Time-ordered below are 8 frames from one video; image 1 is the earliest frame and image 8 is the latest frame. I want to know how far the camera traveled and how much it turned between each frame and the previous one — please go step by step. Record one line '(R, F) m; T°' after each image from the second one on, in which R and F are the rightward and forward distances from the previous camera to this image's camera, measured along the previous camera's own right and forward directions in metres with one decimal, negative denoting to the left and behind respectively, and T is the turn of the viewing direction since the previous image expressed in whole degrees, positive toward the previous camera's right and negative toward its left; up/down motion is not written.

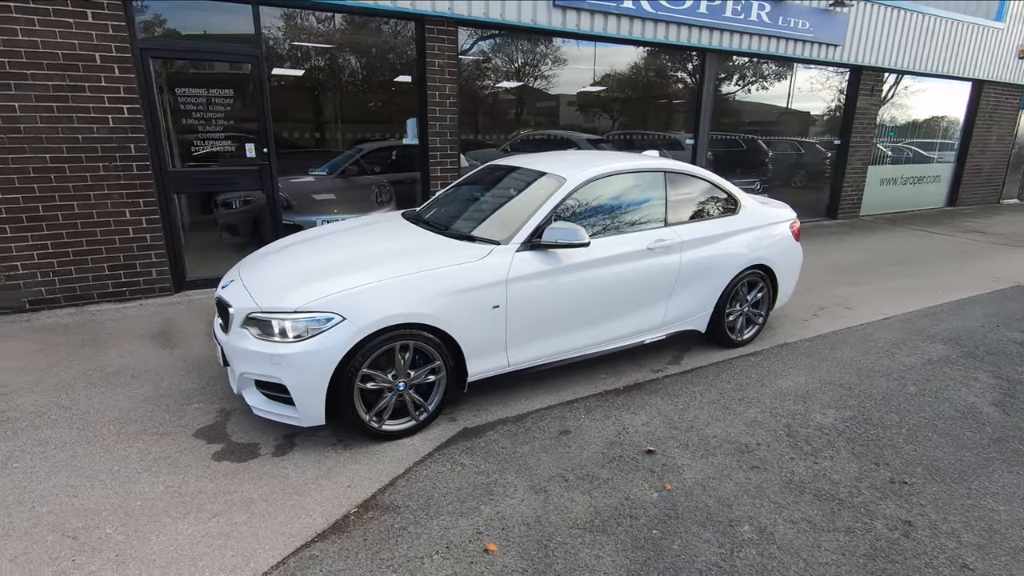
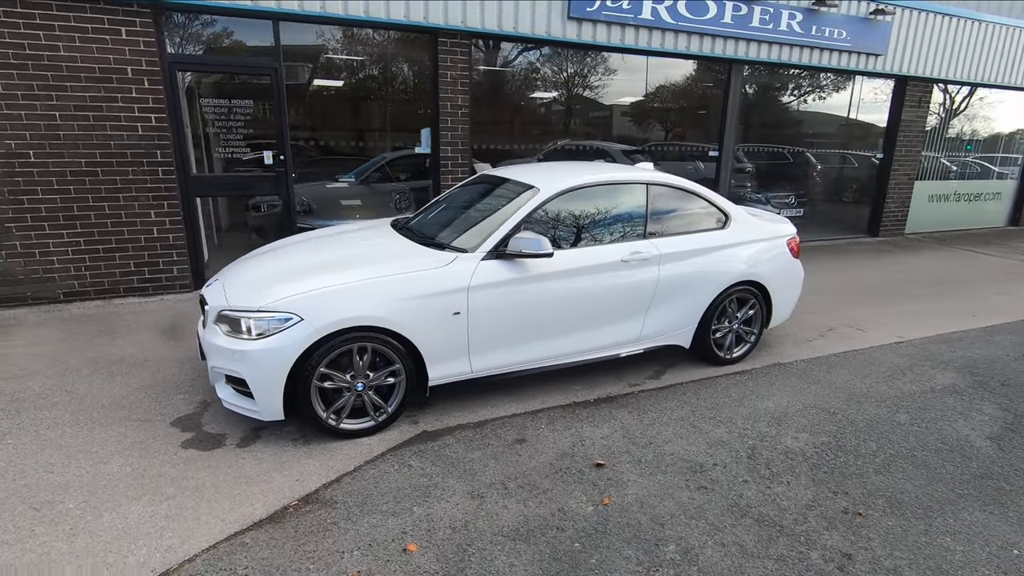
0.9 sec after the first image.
(+0.6, 0.0) m; -5°
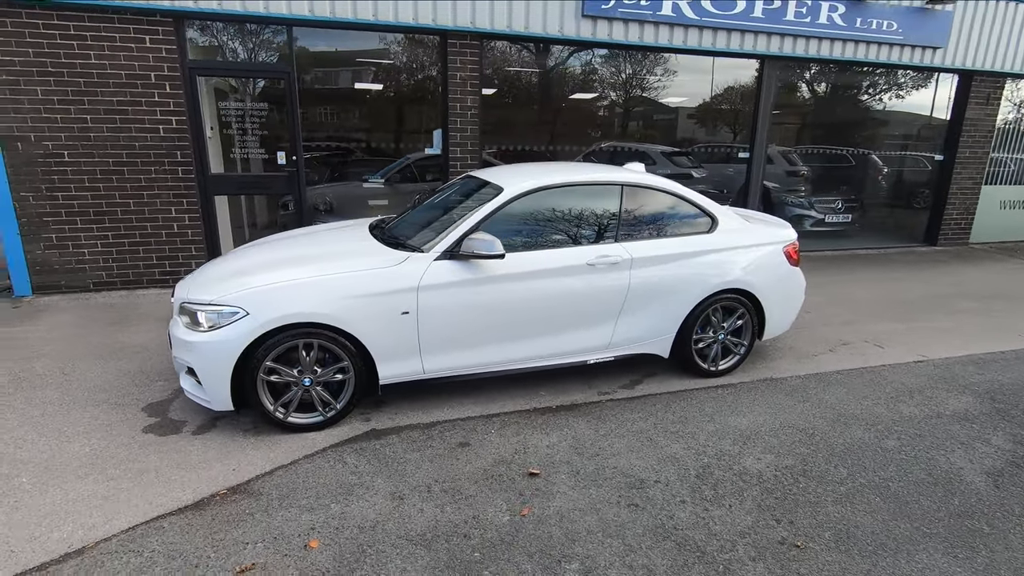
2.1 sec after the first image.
(+0.7, +0.1) m; -6°
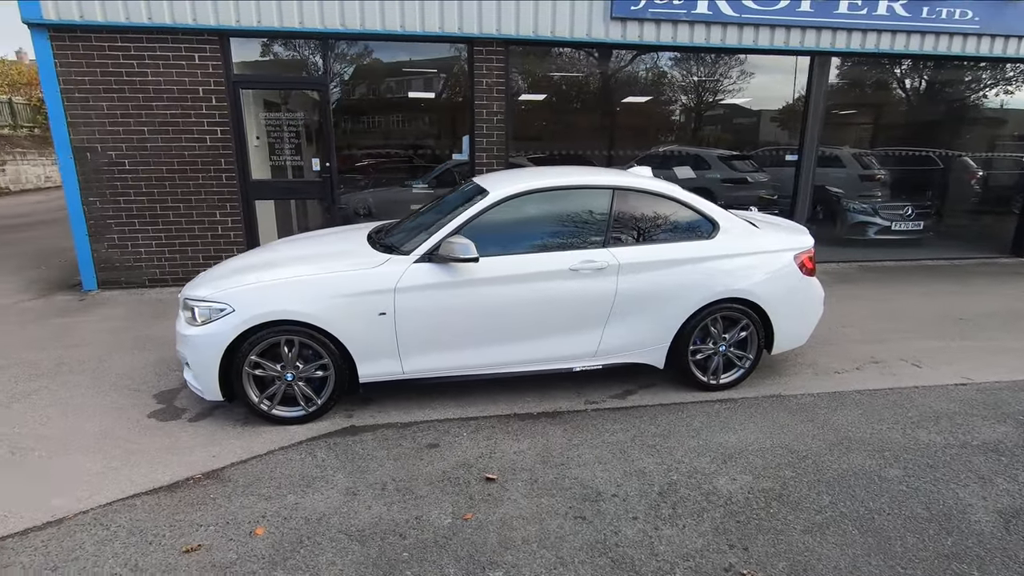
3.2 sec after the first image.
(+0.6, +0.1) m; -7°
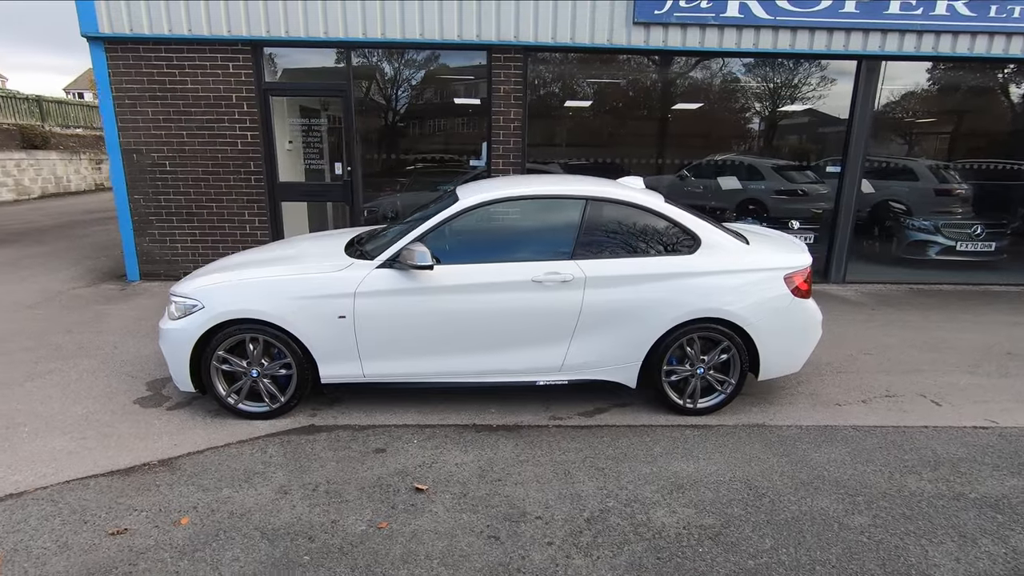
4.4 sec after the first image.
(+0.7, +0.1) m; -7°
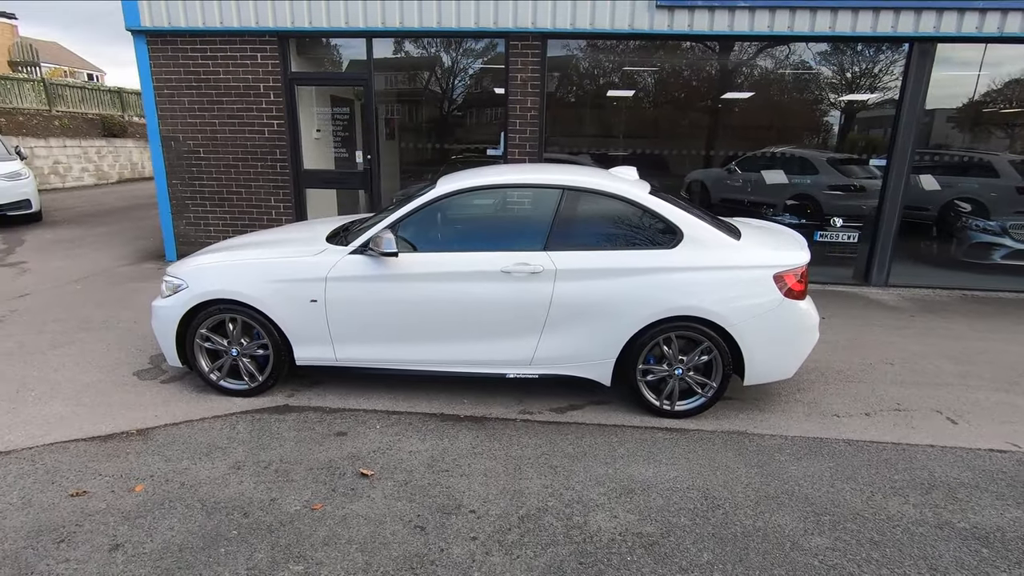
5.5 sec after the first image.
(+0.6, +0.1) m; -6°
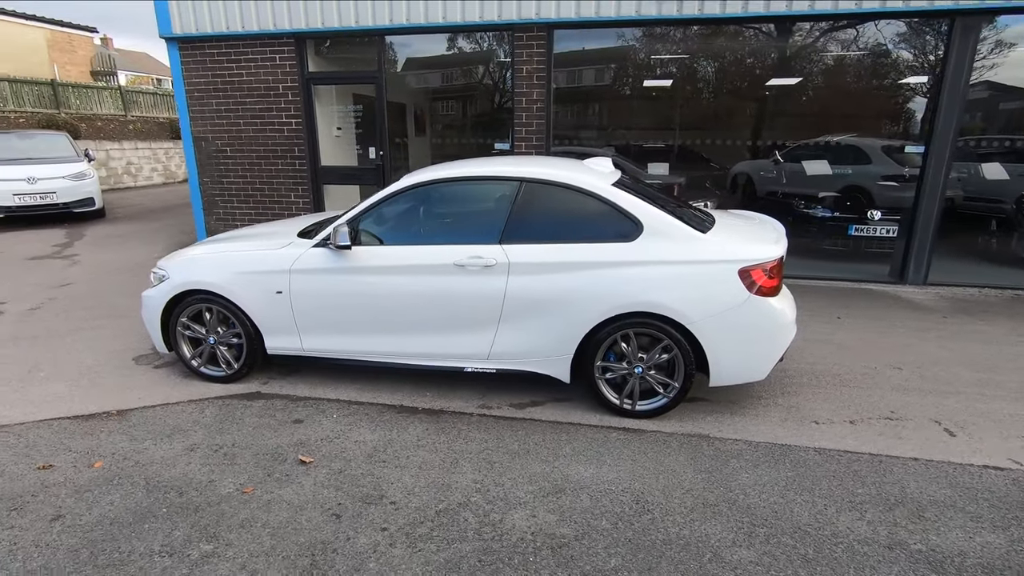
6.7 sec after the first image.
(+0.7, +0.1) m; -6°
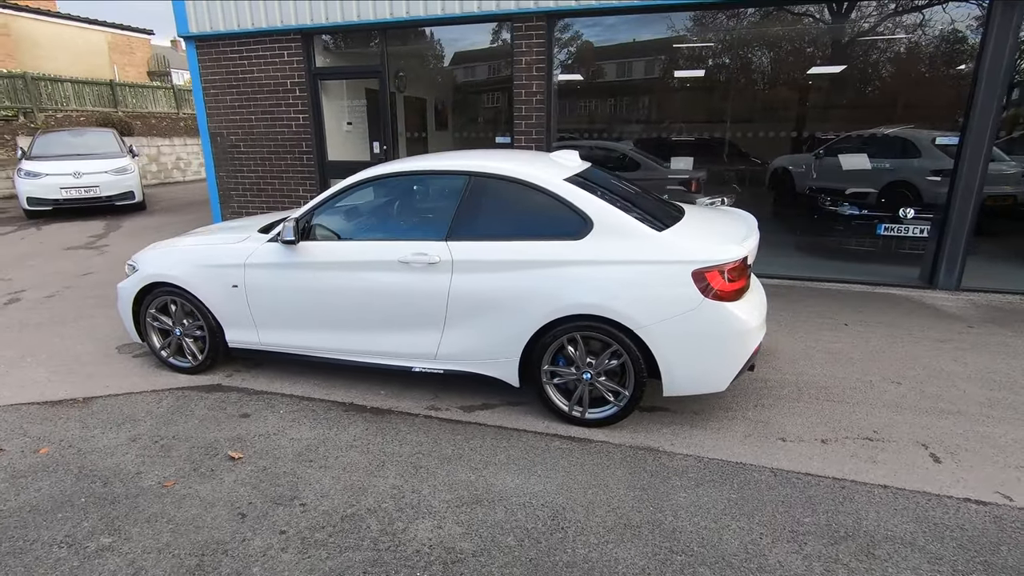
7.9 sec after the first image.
(+0.7, +0.2) m; -5°
